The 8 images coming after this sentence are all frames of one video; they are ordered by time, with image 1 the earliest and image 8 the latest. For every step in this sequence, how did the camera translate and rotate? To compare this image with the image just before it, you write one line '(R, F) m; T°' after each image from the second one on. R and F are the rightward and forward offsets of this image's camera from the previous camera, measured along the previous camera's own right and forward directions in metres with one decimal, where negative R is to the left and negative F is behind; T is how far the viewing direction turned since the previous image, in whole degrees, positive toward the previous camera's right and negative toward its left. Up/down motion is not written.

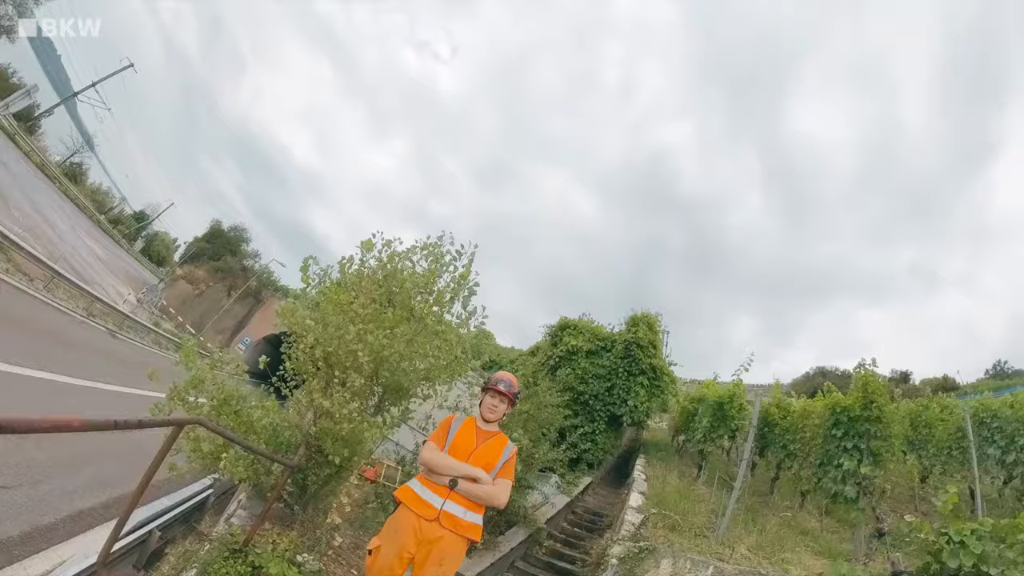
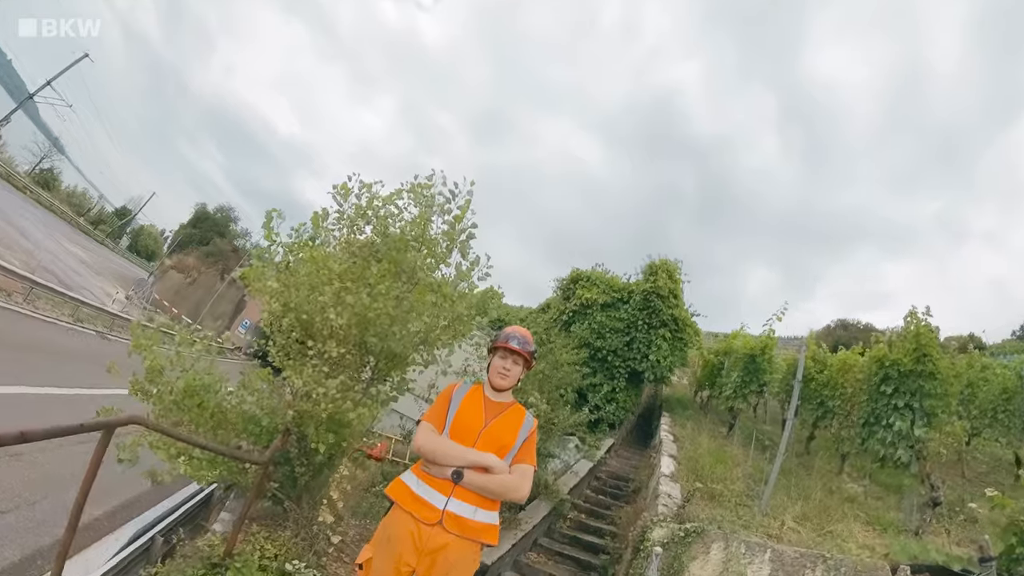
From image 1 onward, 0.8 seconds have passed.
(-0.1, +0.9) m; -1°
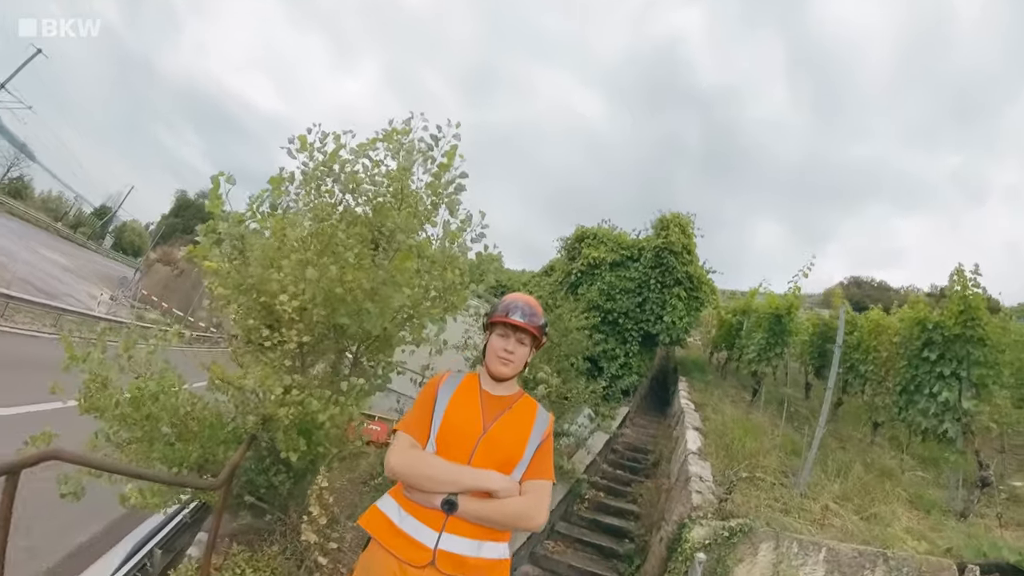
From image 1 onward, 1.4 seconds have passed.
(-0.1, +0.8) m; 0°
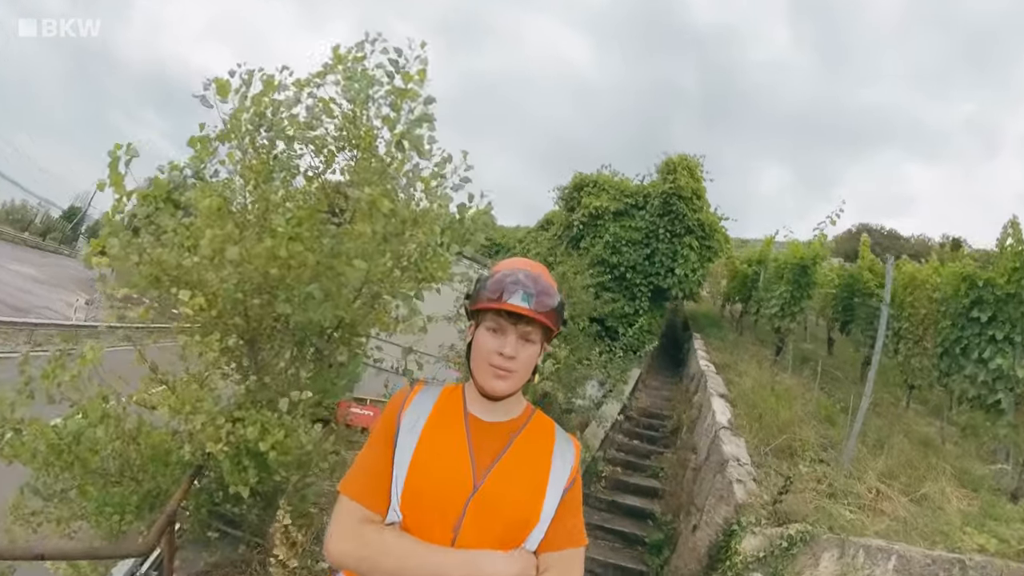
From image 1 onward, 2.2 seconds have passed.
(-0.1, +0.9) m; 0°
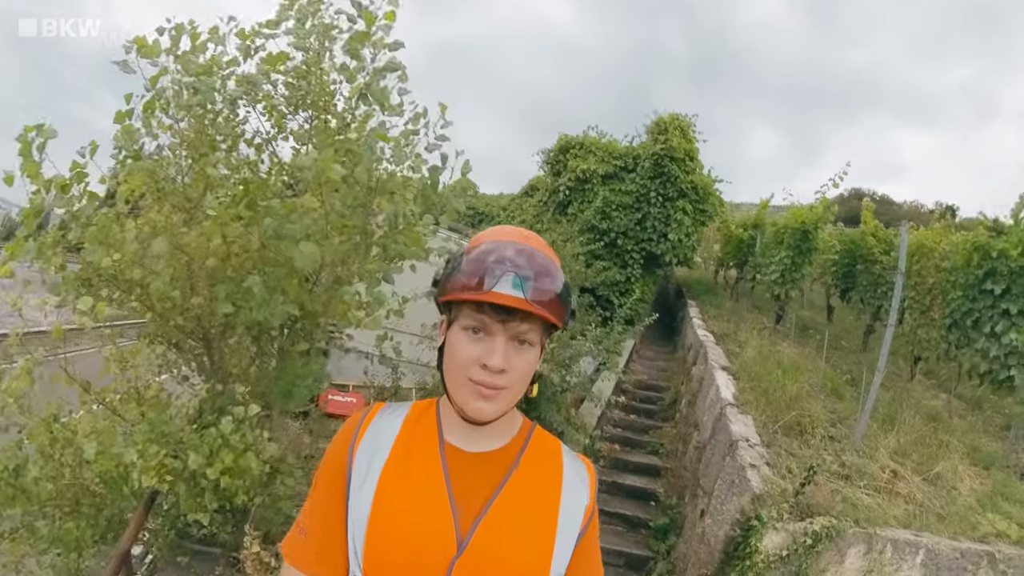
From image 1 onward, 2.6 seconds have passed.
(-0.1, +0.4) m; +1°
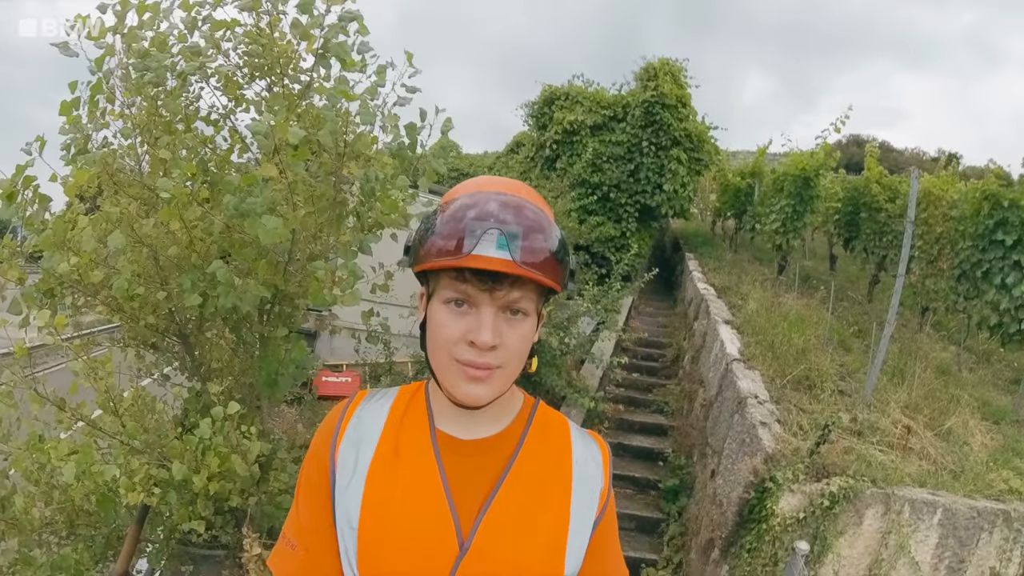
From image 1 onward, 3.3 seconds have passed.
(0.0, +0.2) m; 0°
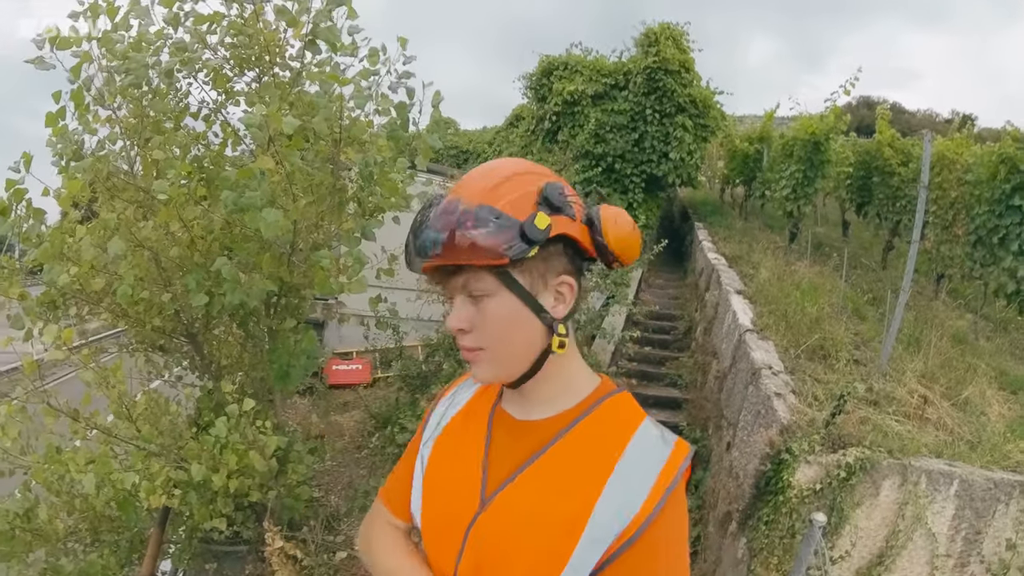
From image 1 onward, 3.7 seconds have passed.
(0.0, 0.0) m; -1°
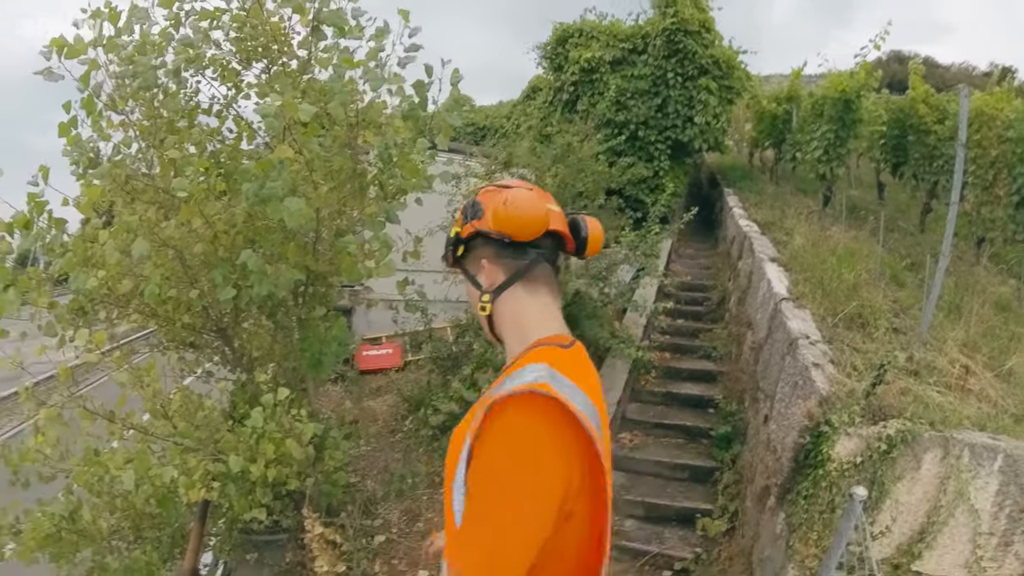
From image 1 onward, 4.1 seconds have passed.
(0.0, +0.1) m; -2°
